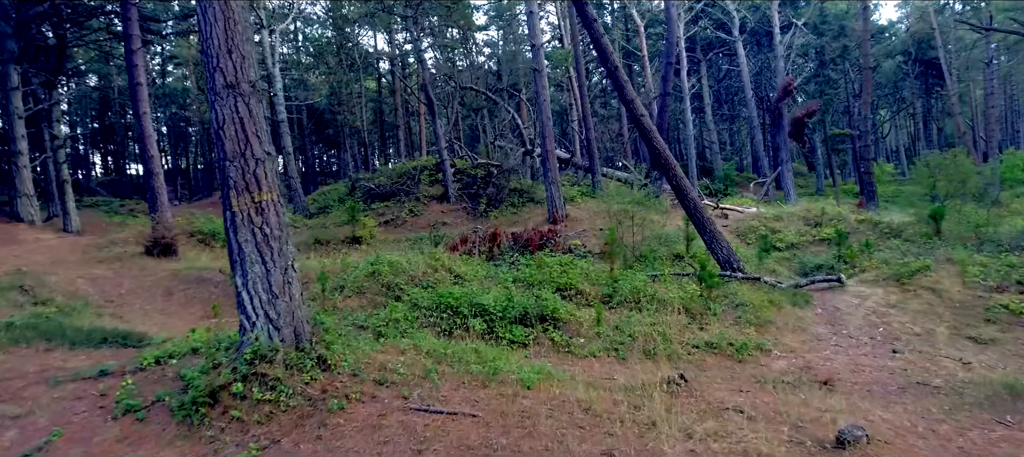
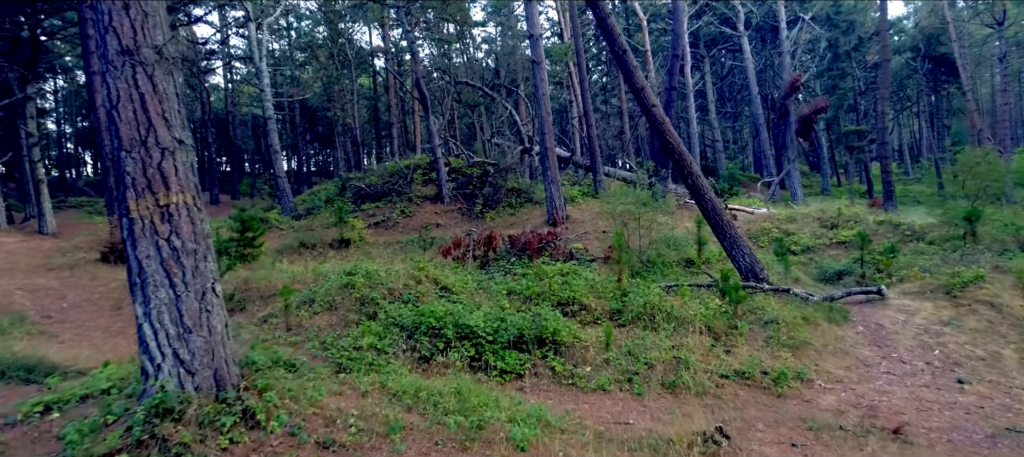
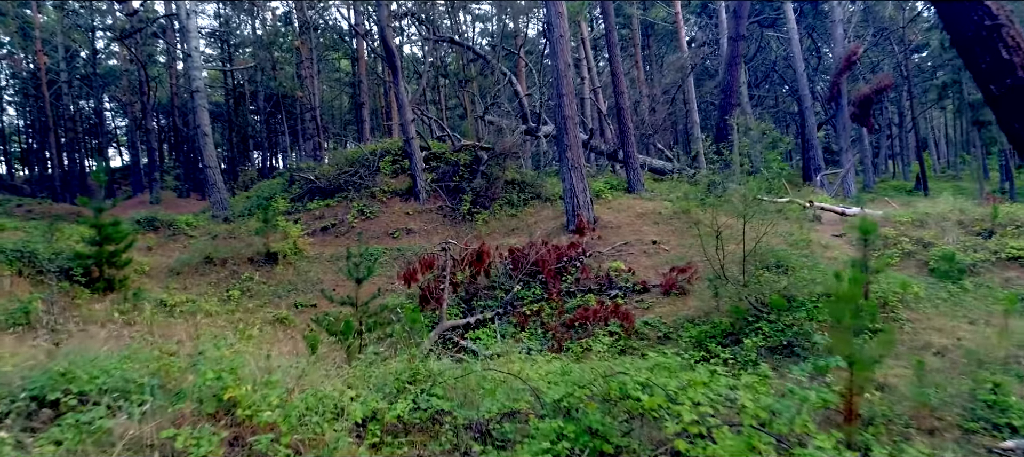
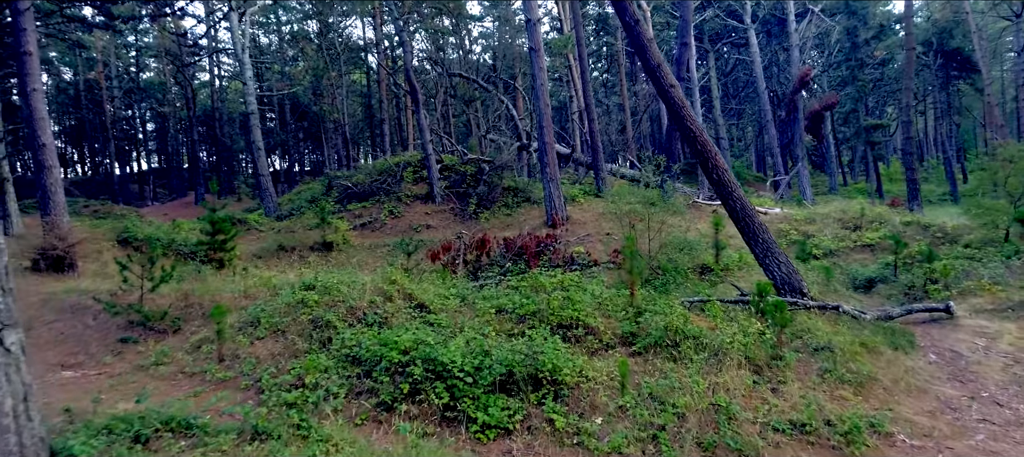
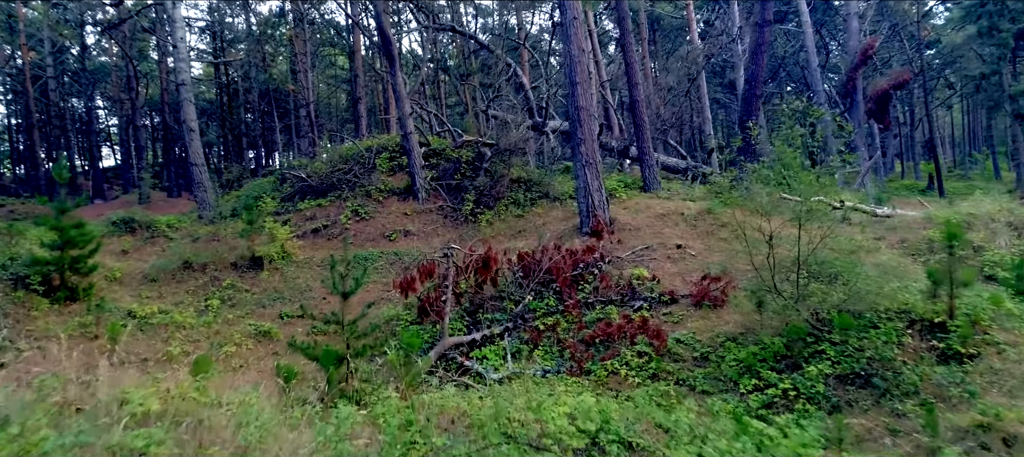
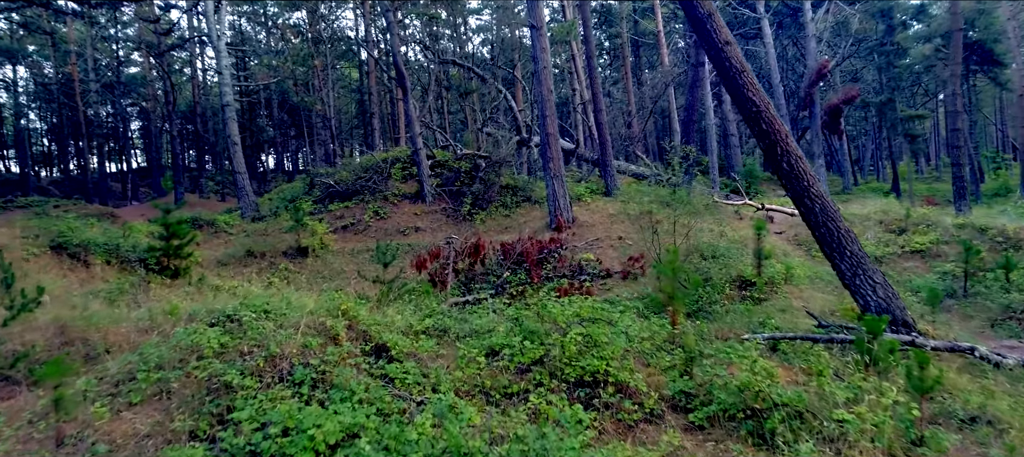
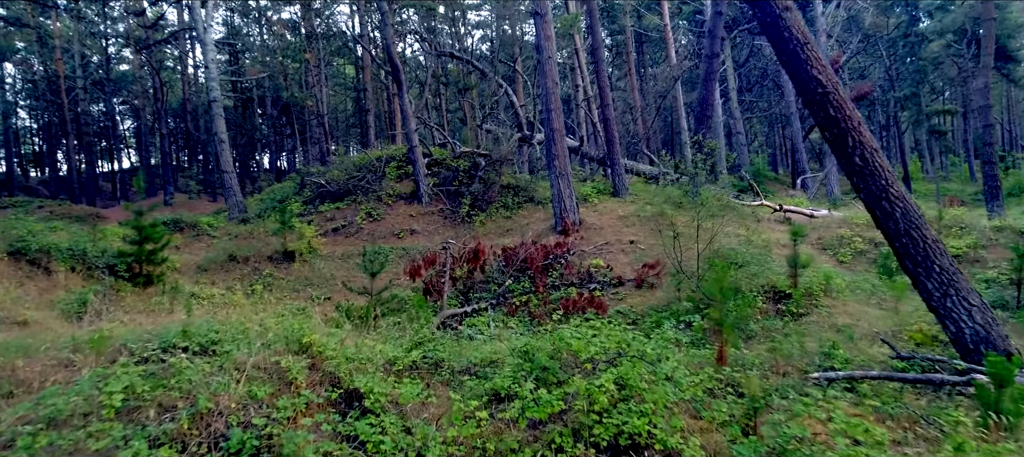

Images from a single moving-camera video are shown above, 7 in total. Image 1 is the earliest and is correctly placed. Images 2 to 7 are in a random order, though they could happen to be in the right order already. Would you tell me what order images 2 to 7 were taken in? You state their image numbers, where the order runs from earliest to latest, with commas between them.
2, 4, 6, 7, 3, 5
